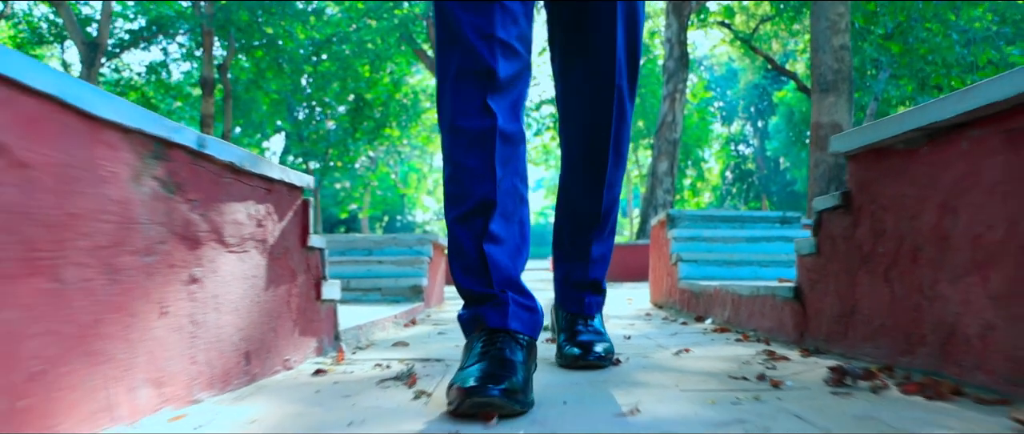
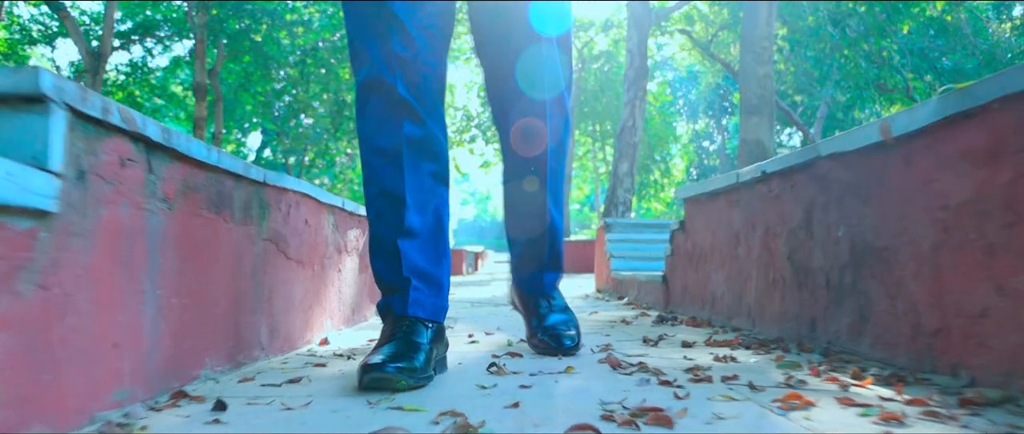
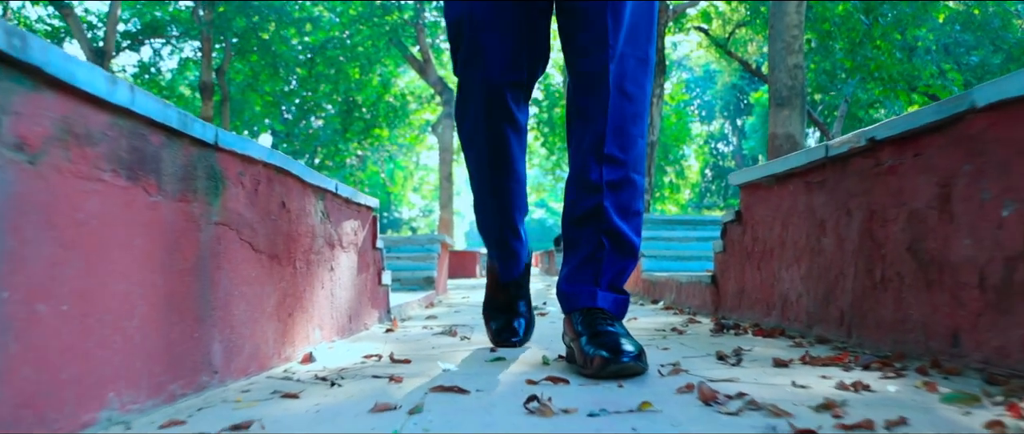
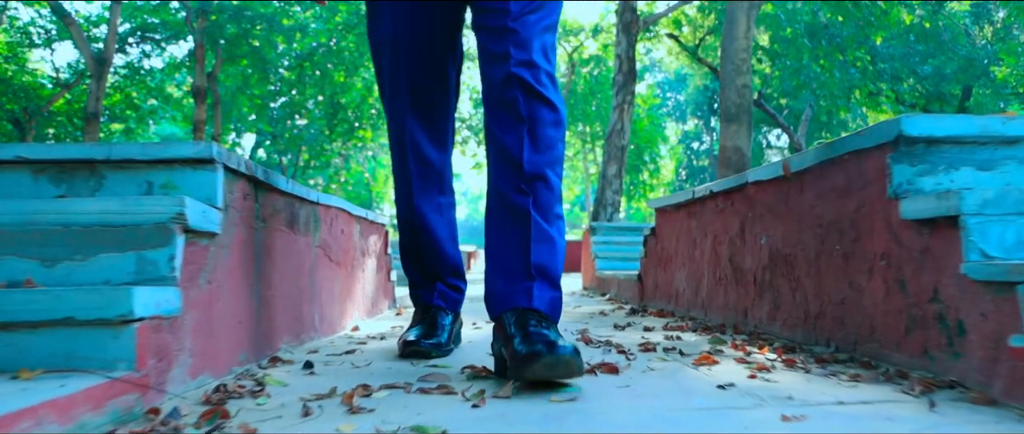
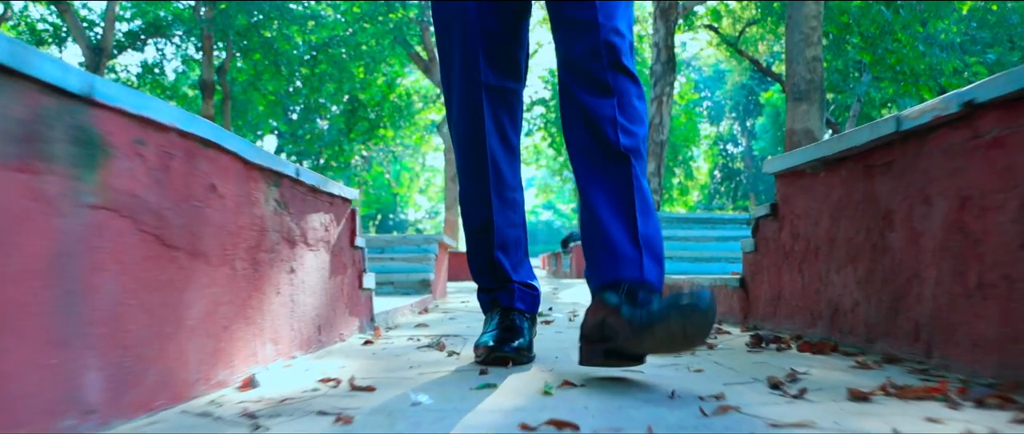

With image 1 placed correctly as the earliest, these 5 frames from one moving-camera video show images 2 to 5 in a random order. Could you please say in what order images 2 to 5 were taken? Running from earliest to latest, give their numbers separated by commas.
5, 3, 2, 4
